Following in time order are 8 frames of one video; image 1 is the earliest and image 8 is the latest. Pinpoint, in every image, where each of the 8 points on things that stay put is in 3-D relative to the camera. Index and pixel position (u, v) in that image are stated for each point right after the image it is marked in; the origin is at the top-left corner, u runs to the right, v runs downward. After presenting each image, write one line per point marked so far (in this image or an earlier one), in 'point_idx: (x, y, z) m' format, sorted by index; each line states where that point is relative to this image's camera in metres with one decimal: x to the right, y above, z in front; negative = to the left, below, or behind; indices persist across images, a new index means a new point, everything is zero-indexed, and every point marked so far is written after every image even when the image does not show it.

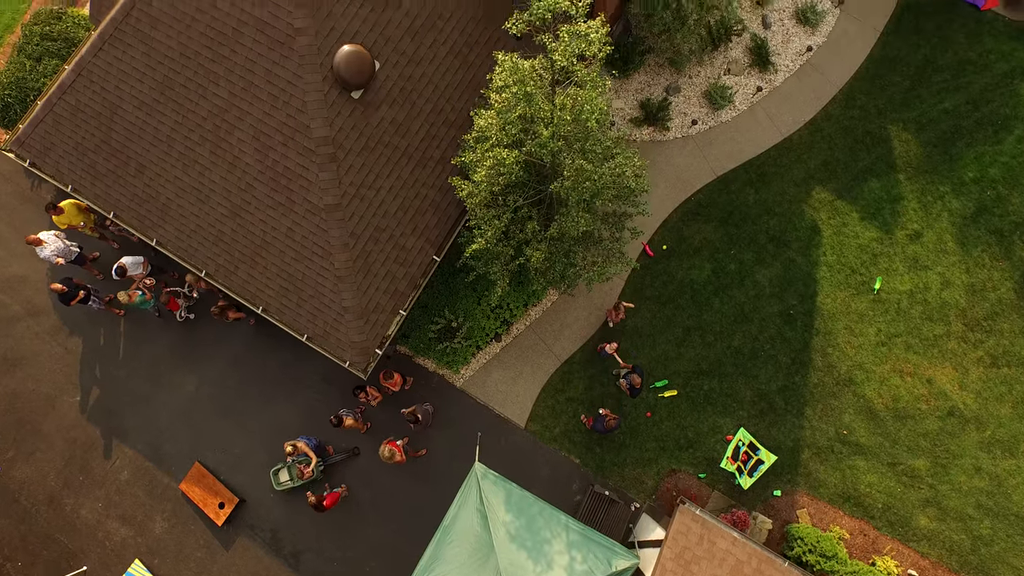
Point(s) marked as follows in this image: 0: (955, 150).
0: (+8.5, +2.7, +13.1) m
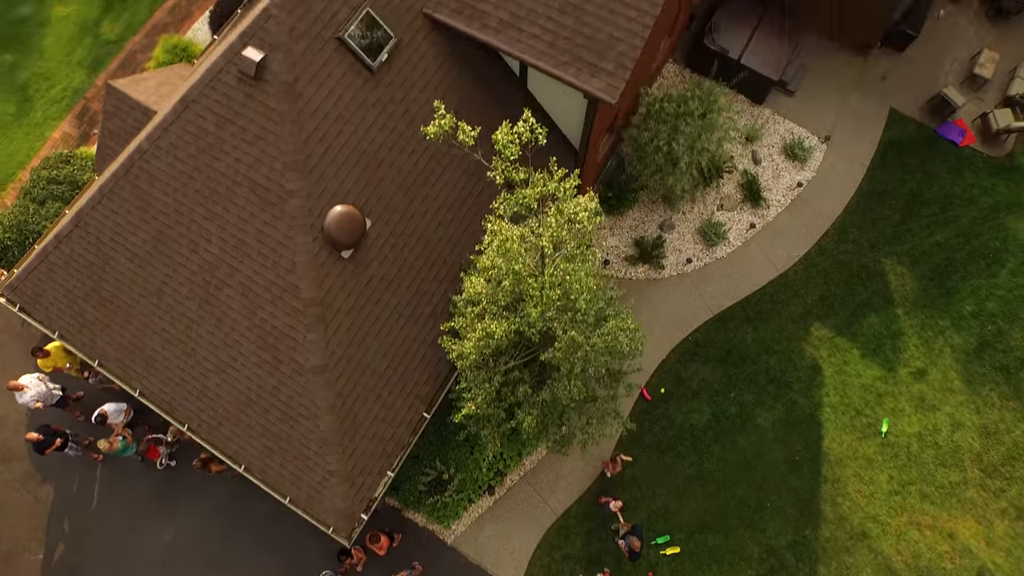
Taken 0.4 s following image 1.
0: (+8.4, +0.1, +13.1) m
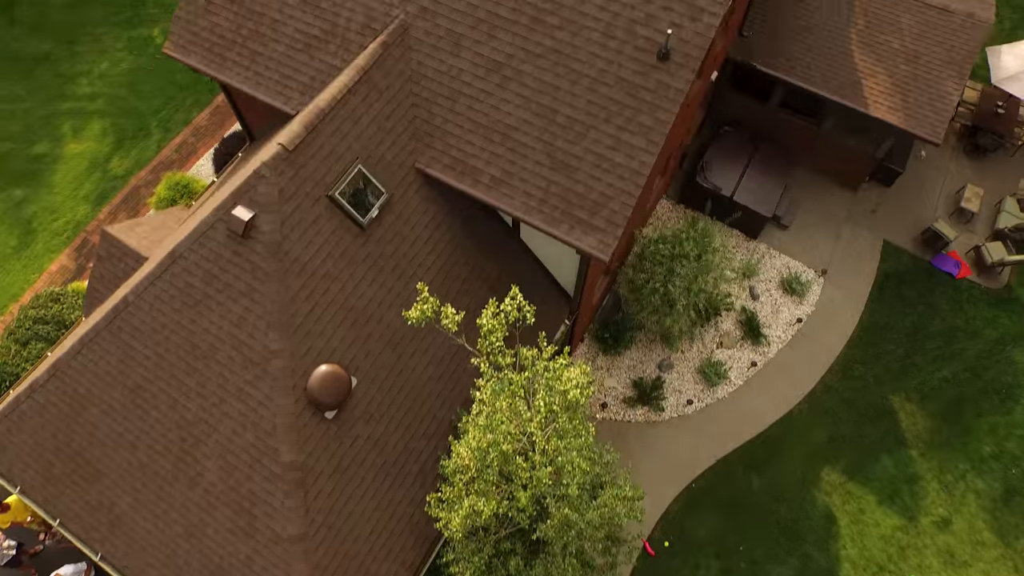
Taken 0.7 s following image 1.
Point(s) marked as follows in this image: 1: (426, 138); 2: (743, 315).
0: (+8.3, -2.5, +12.6) m
1: (-1.1, +1.9, +8.8) m
2: (+4.5, -0.5, +13.4) m
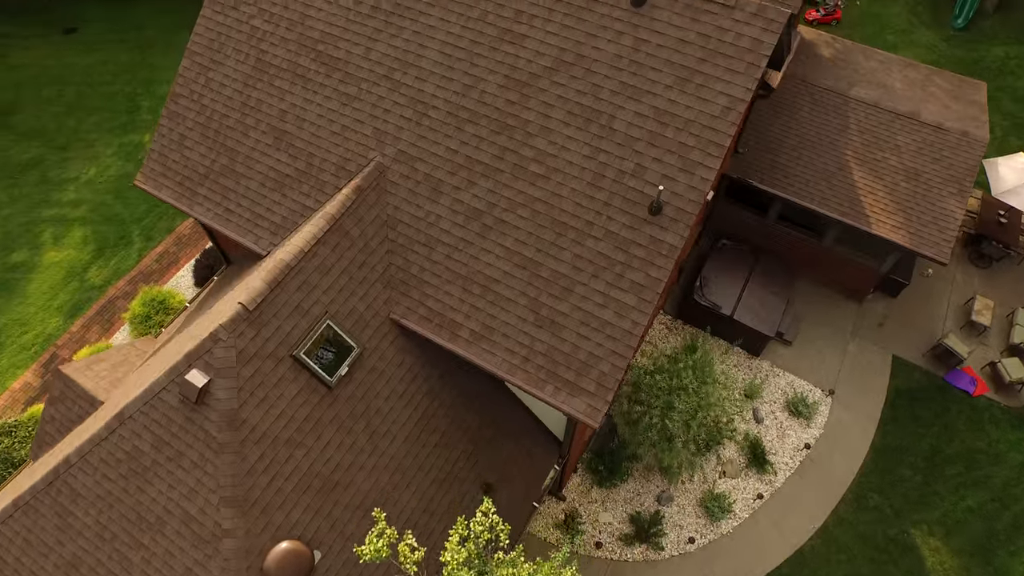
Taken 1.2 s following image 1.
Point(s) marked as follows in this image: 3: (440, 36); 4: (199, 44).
0: (+8.1, -4.7, +11.5) m
1: (-1.3, 0.0, +8.2) m
2: (+4.3, -2.8, +12.6) m
3: (-0.9, +3.2, +8.5) m
4: (-4.6, +3.7, +10.1) m
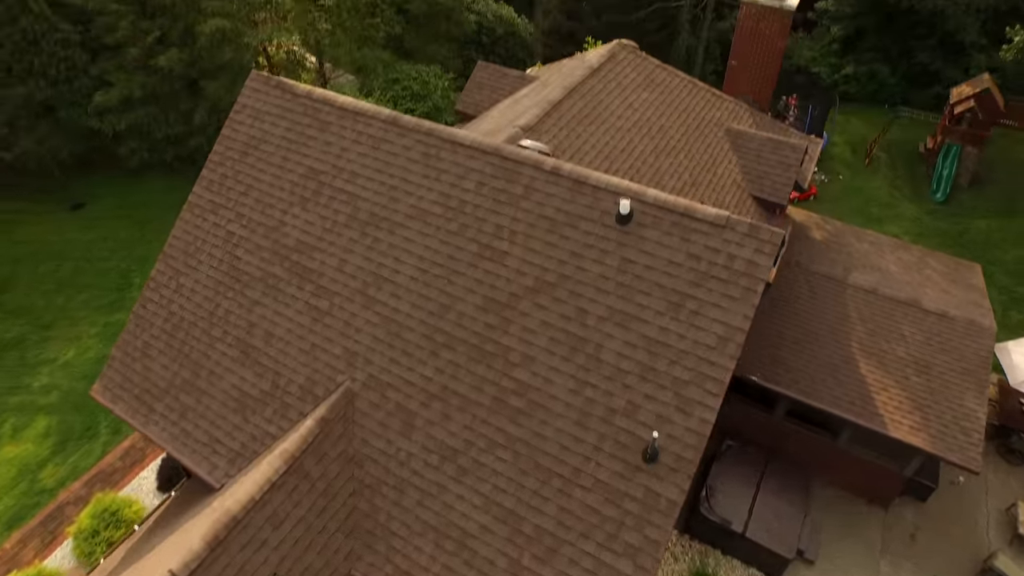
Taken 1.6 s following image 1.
0: (+8.0, -7.8, +9.3) m
1: (-1.5, -2.6, +7.1) m
2: (+4.1, -6.3, +10.7) m
3: (-1.1, +0.5, +8.0) m
4: (-4.8, +0.6, +9.8) m
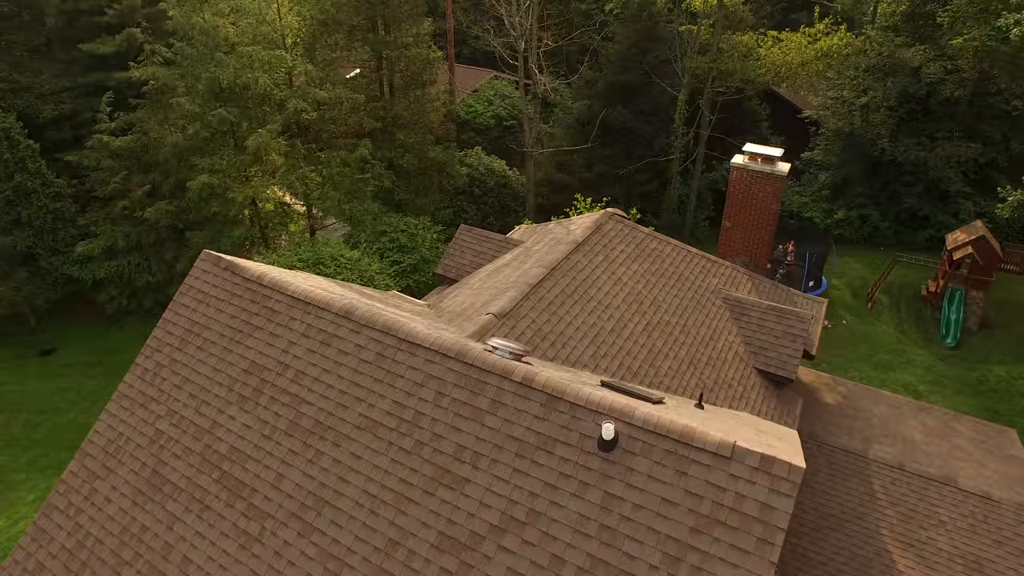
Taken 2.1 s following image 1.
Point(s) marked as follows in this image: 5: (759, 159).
0: (+7.7, -10.1, +6.5) m
1: (-1.8, -4.6, +5.3) m
2: (+3.9, -8.9, +8.2) m
3: (-1.5, -1.8, +6.8) m
4: (-5.2, -2.0, +8.5) m
5: (+5.0, +2.6, +13.6) m
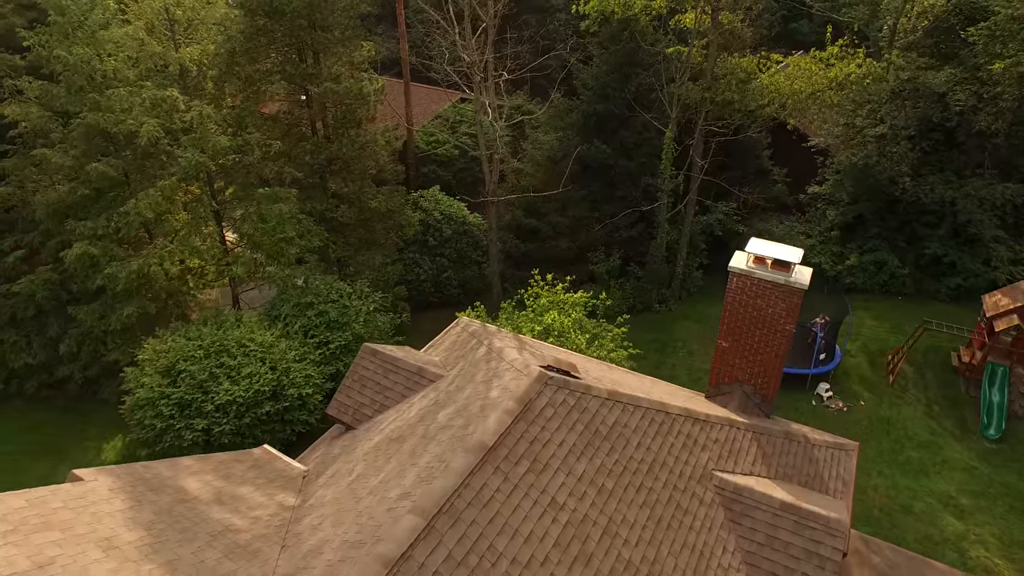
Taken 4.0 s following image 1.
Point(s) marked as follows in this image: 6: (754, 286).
0: (+6.5, -12.3, +2.8) m
1: (-3.0, -6.9, +1.6) m
2: (+2.7, -11.1, +4.5) m
3: (-2.7, -4.1, +3.0) m
4: (-6.4, -4.3, +4.8) m
5: (+3.7, +0.3, +9.9) m
6: (+3.5, 0.0, +9.8) m
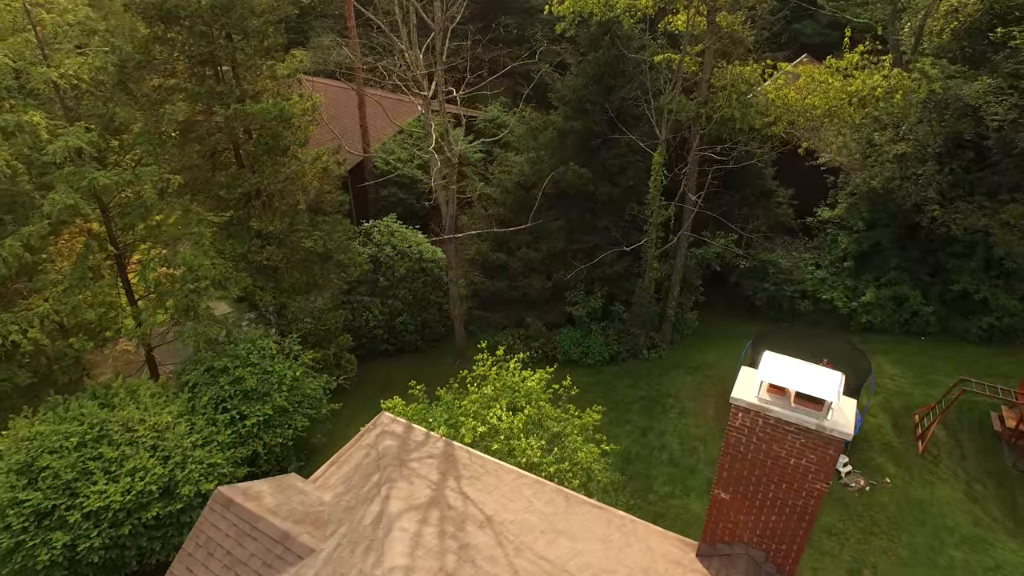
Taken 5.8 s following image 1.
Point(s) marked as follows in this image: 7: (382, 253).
0: (+5.6, -13.7, -0.3) m
1: (-4.0, -8.3, -1.6) m
2: (+1.8, -12.5, +1.3) m
3: (-3.7, -5.5, -0.1) m
4: (-7.4, -5.8, +1.6) m
5: (+2.7, -1.0, +6.7) m
6: (+2.5, -1.3, +6.7) m
7: (-3.8, +1.0, +19.6) m
